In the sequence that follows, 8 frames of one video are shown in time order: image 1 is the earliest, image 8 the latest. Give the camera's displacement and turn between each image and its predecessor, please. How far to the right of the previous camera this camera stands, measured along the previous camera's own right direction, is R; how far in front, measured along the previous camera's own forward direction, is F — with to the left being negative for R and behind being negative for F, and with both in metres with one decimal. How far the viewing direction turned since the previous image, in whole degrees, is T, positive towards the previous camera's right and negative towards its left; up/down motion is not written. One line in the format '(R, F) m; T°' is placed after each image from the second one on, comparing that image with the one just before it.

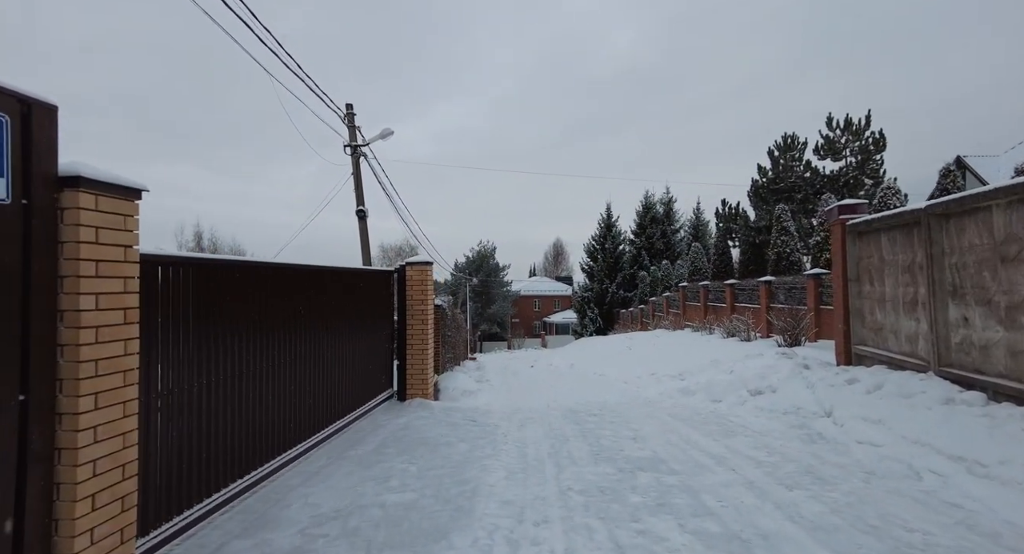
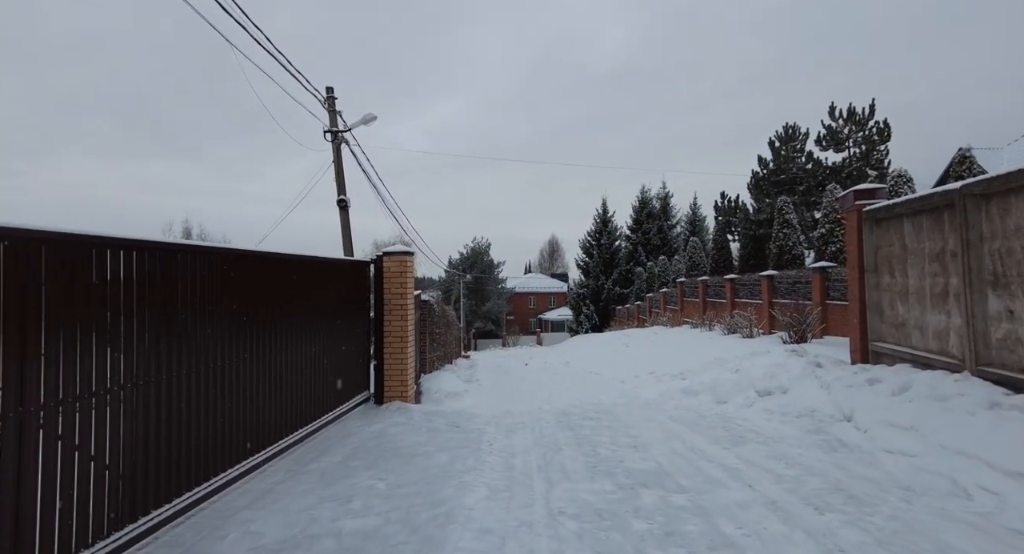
(+0.1, +0.6) m; 0°
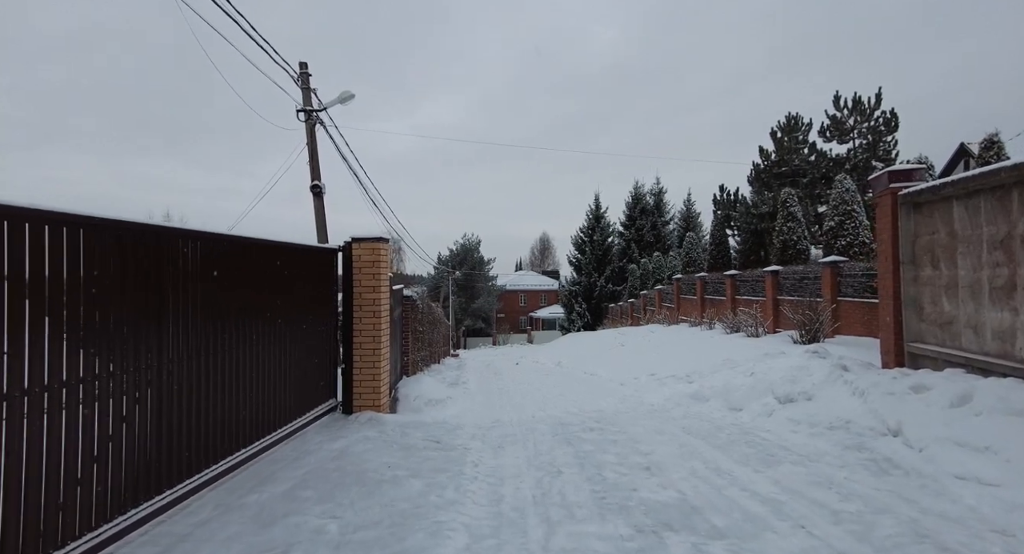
(0.0, +0.8) m; +1°
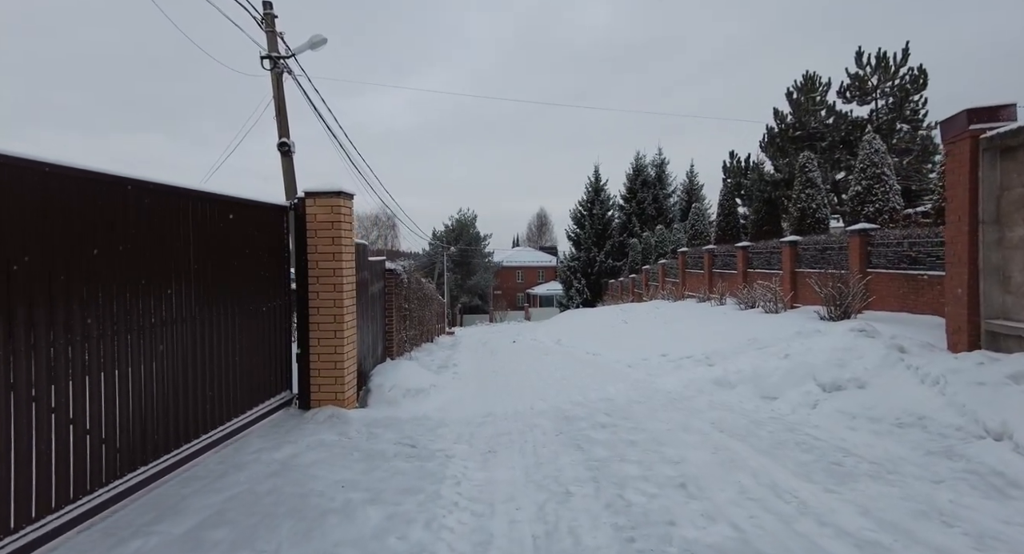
(0.0, +1.0) m; 0°
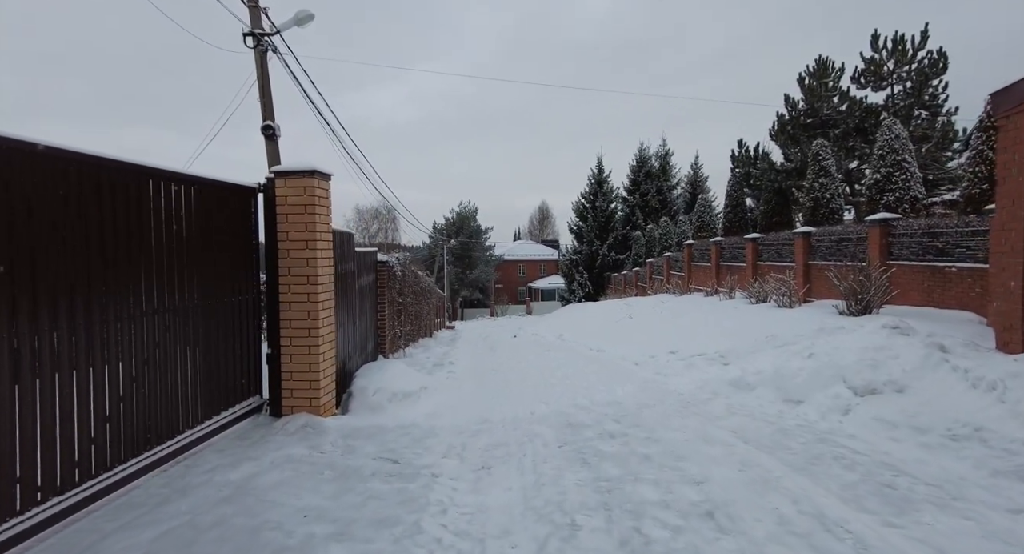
(0.0, +0.5) m; 0°
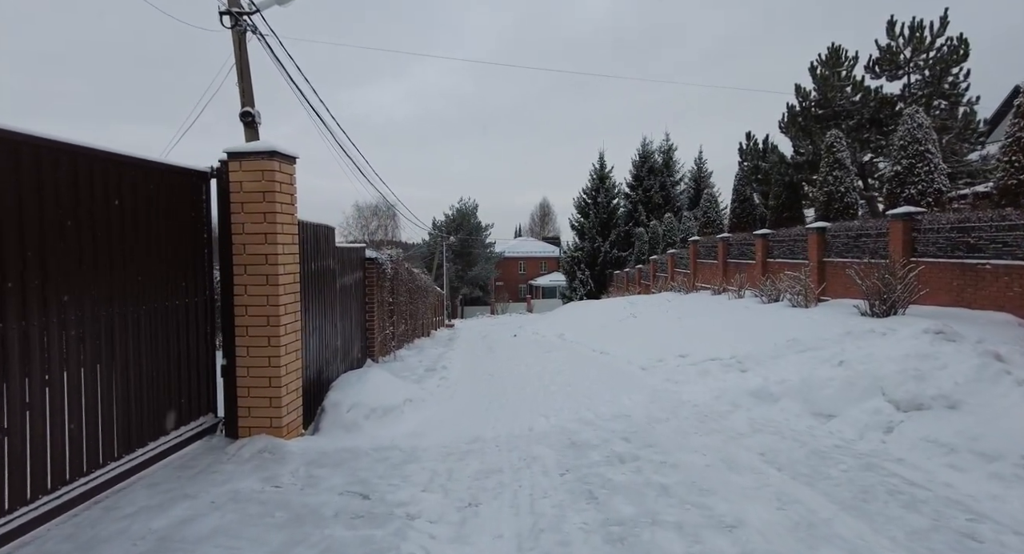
(0.0, +0.6) m; 0°
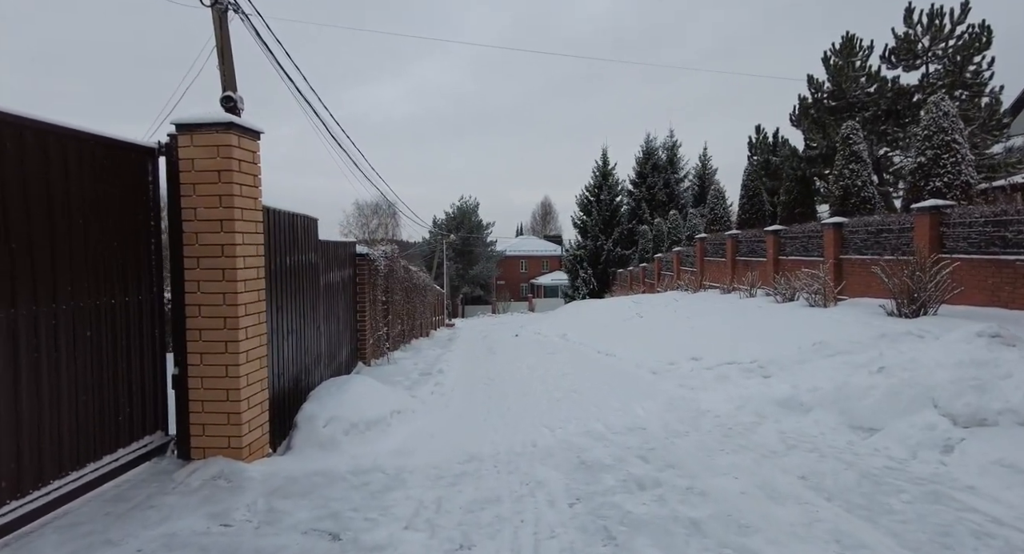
(0.0, +0.5) m; 0°
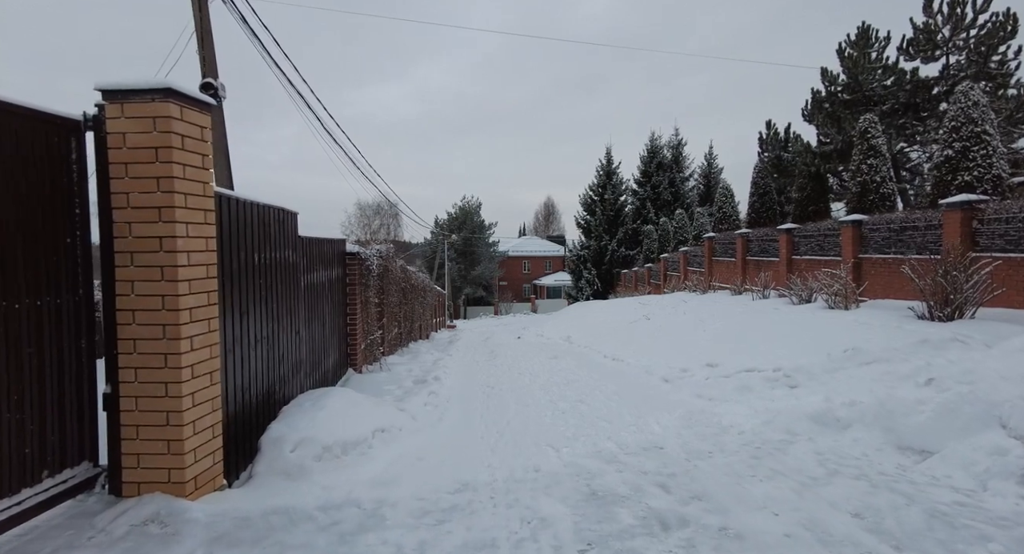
(0.0, +0.5) m; 0°
